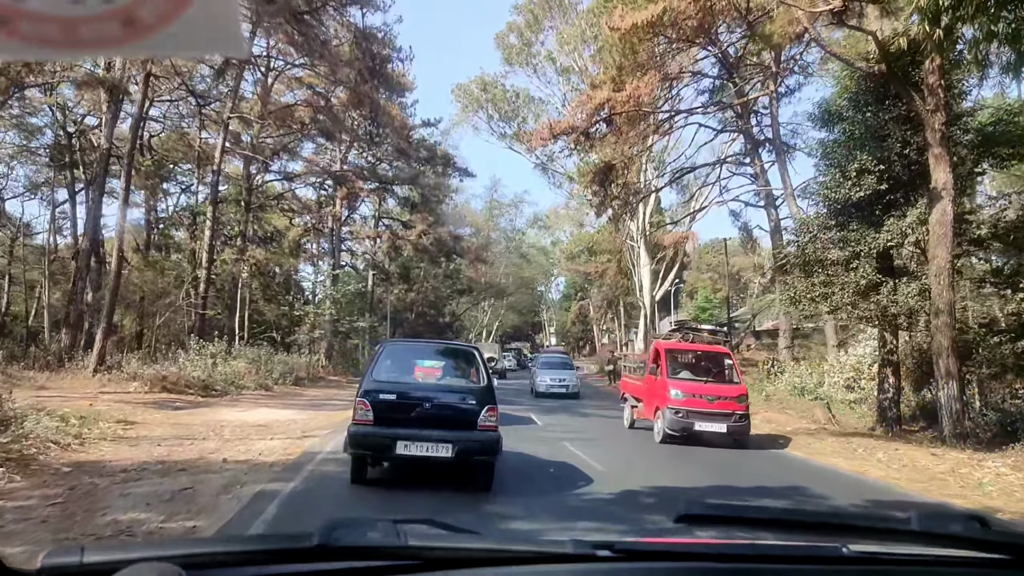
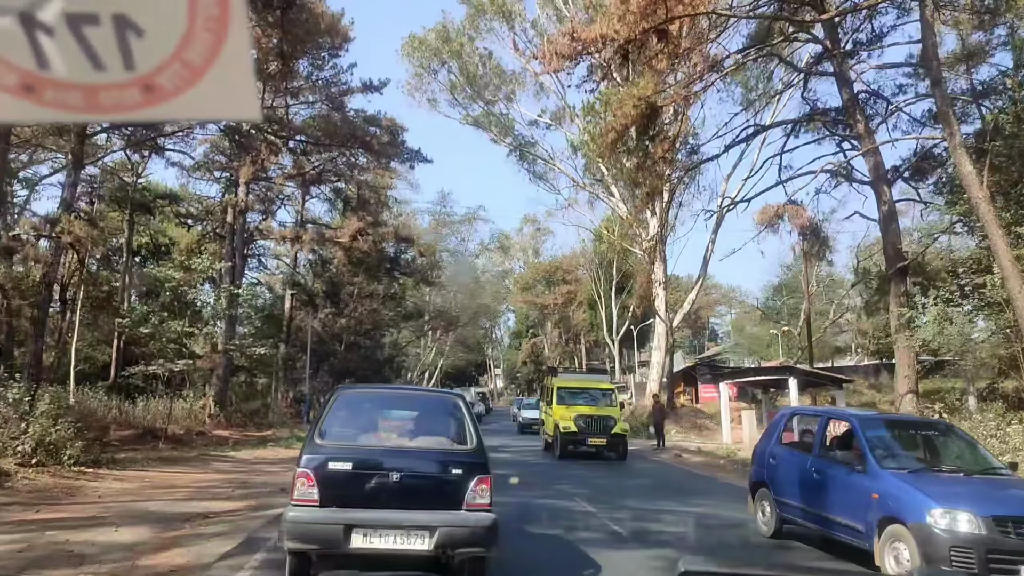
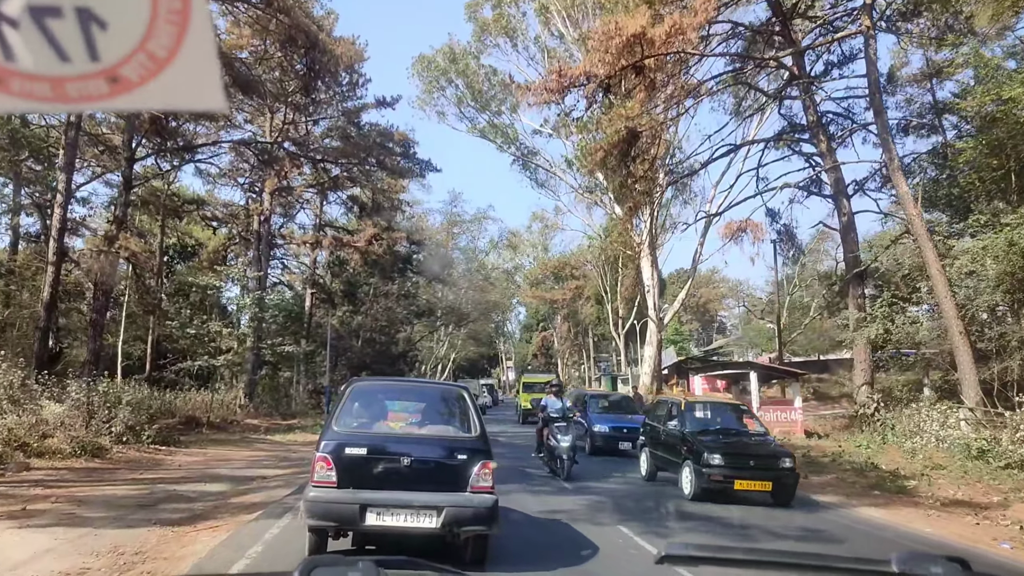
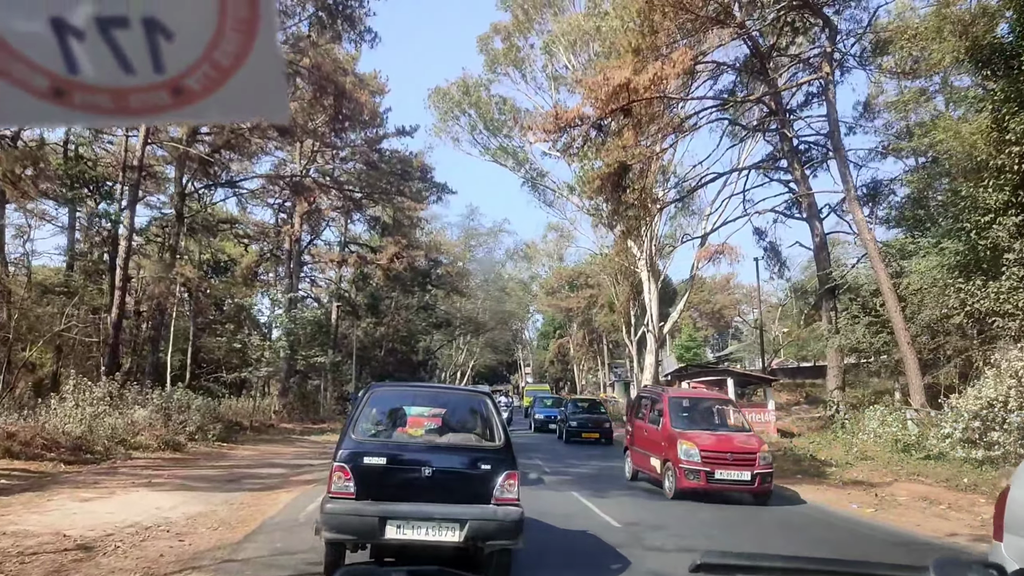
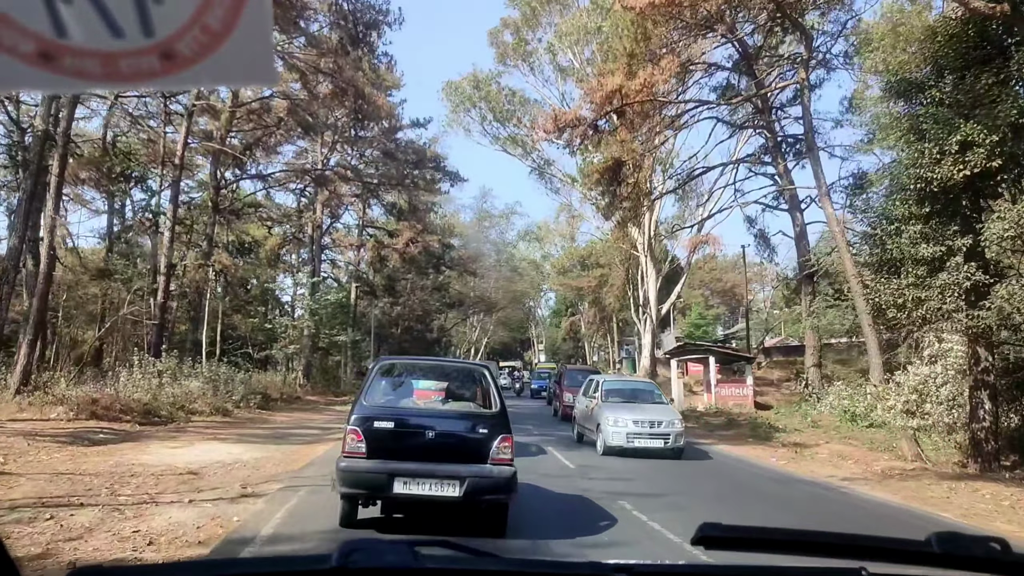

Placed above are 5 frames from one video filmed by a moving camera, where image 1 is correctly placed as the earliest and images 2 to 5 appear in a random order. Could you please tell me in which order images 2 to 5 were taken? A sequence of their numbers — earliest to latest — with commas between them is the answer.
5, 4, 3, 2
